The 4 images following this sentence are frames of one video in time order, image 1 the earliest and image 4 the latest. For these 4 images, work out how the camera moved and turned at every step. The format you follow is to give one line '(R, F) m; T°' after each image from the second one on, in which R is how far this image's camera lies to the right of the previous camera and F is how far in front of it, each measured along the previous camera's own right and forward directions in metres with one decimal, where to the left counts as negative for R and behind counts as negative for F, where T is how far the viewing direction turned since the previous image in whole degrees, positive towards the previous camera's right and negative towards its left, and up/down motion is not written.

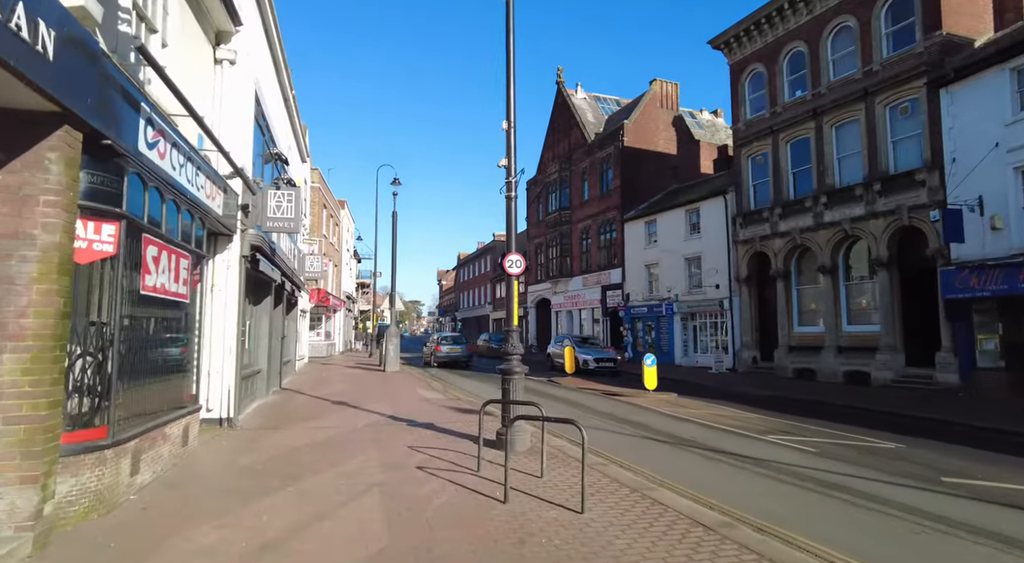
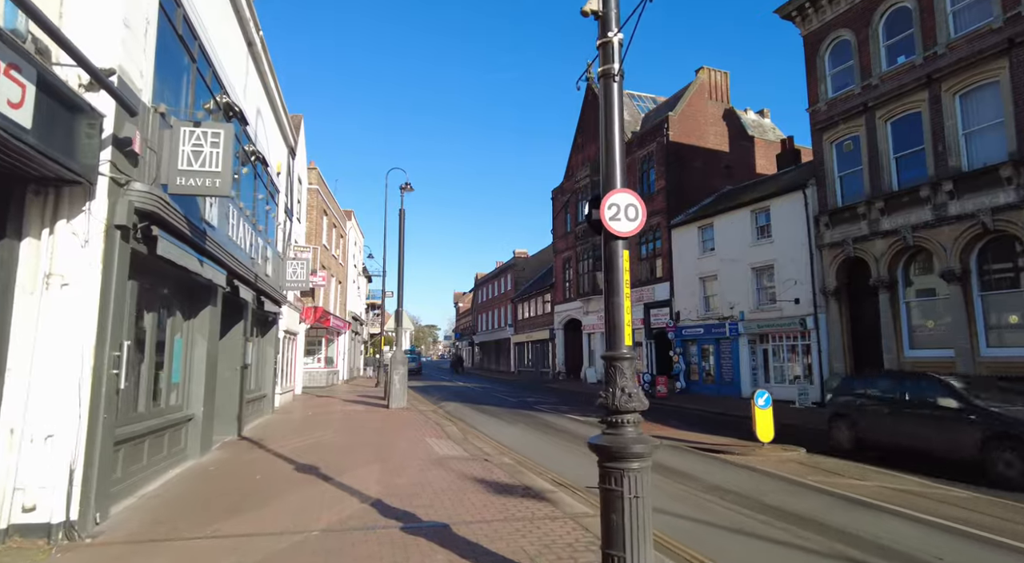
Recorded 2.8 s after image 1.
(-0.6, +4.3) m; -2°
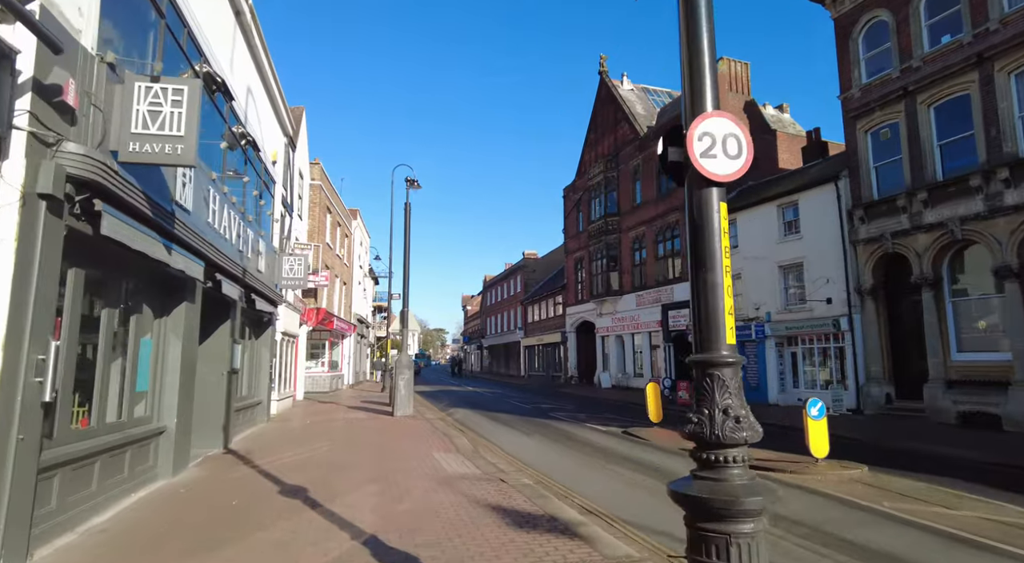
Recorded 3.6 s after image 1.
(-0.2, +1.2) m; -1°
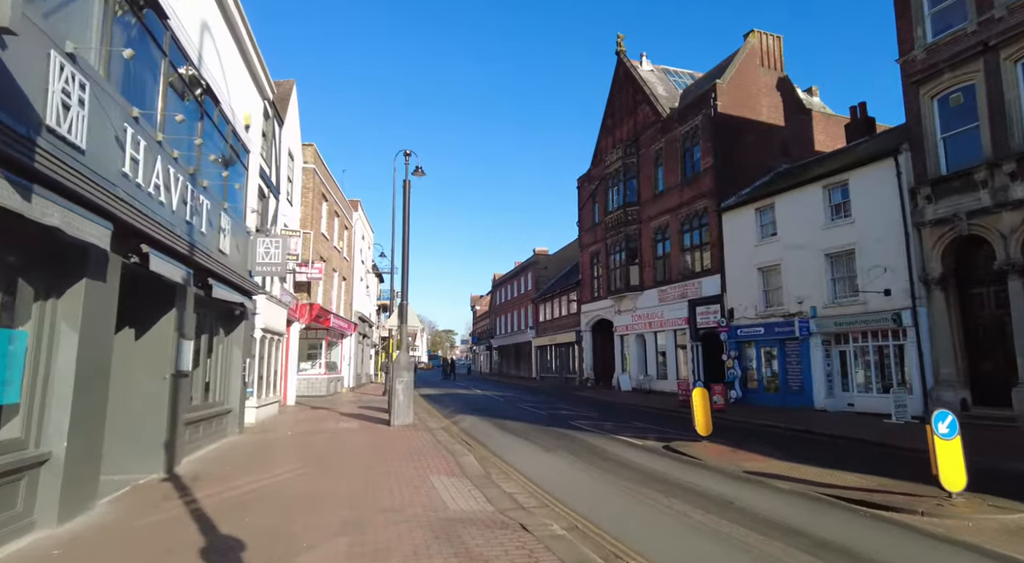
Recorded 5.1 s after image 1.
(-0.2, +2.3) m; -1°
